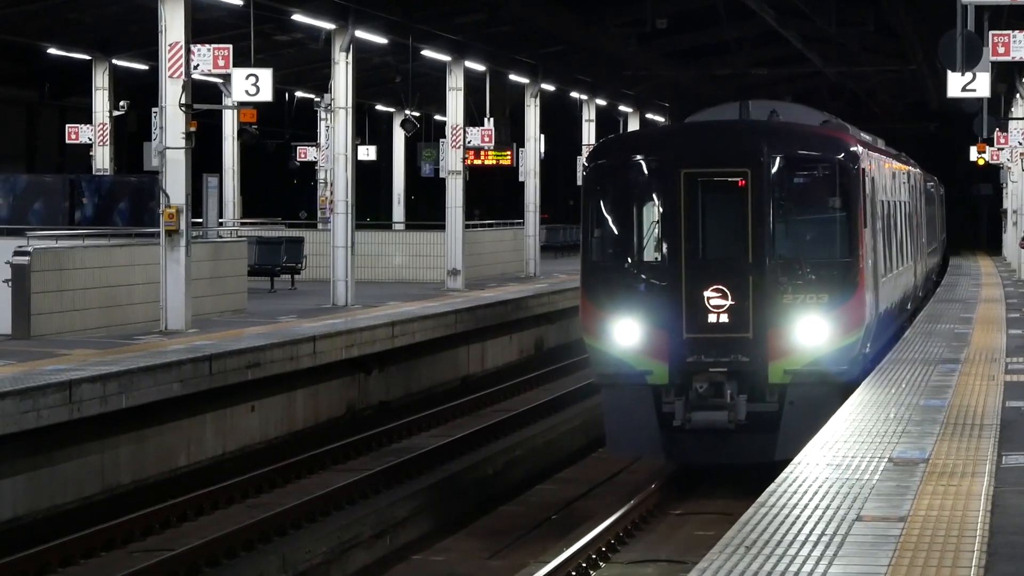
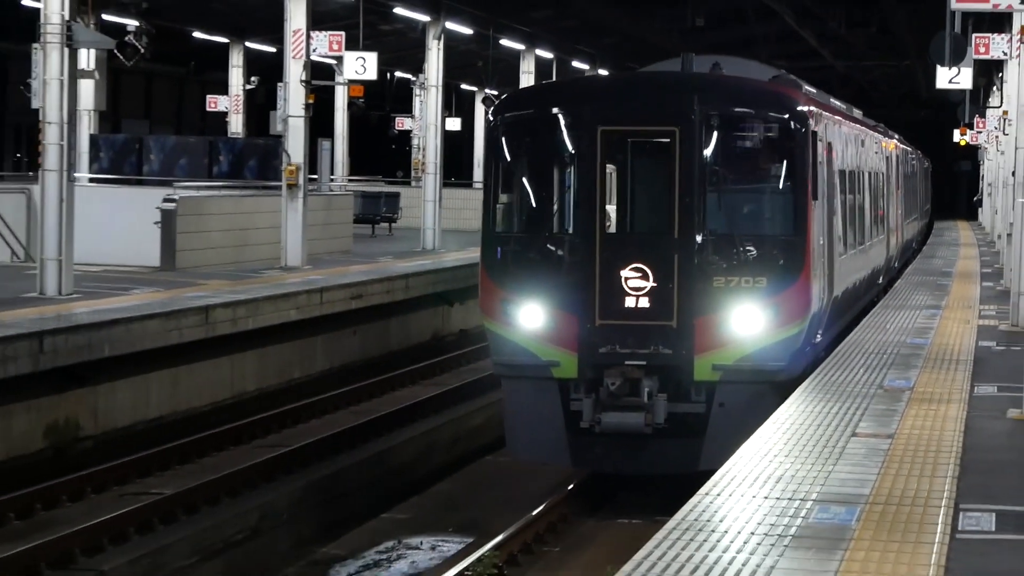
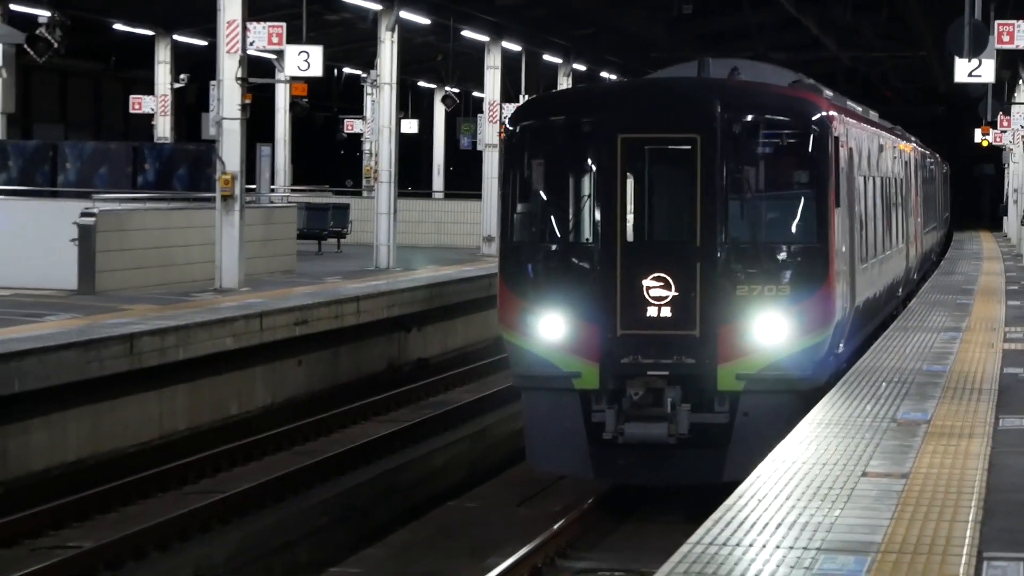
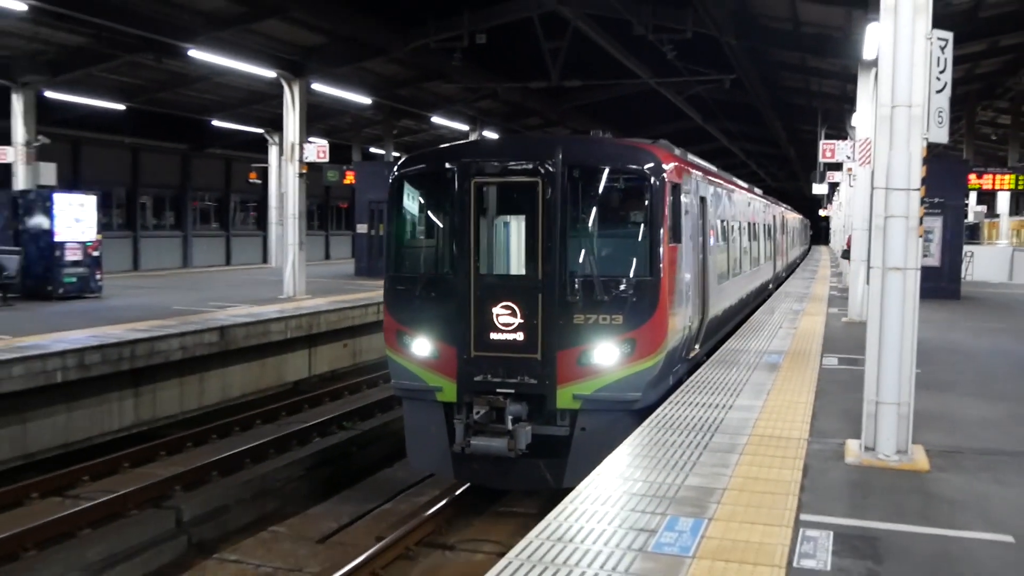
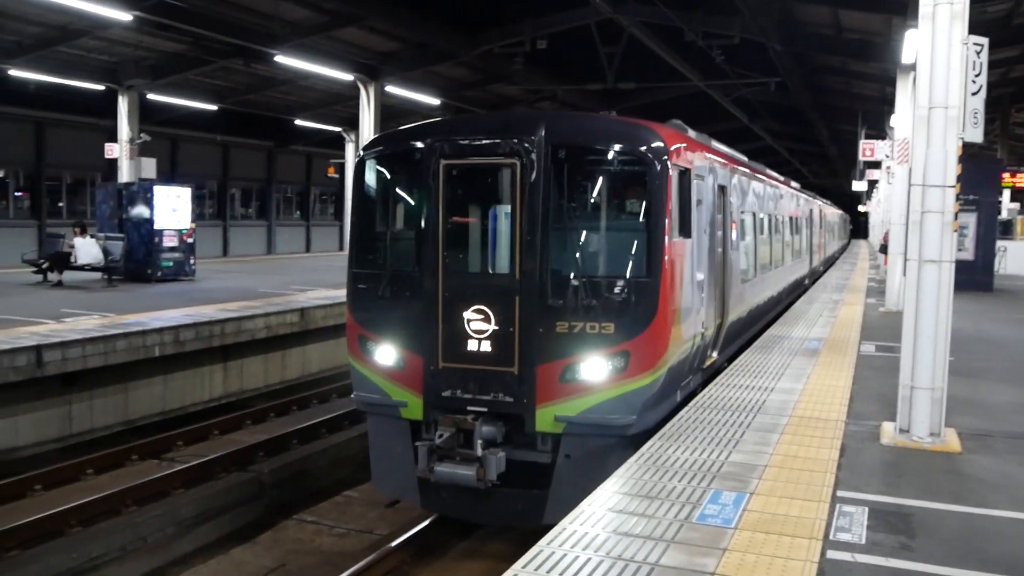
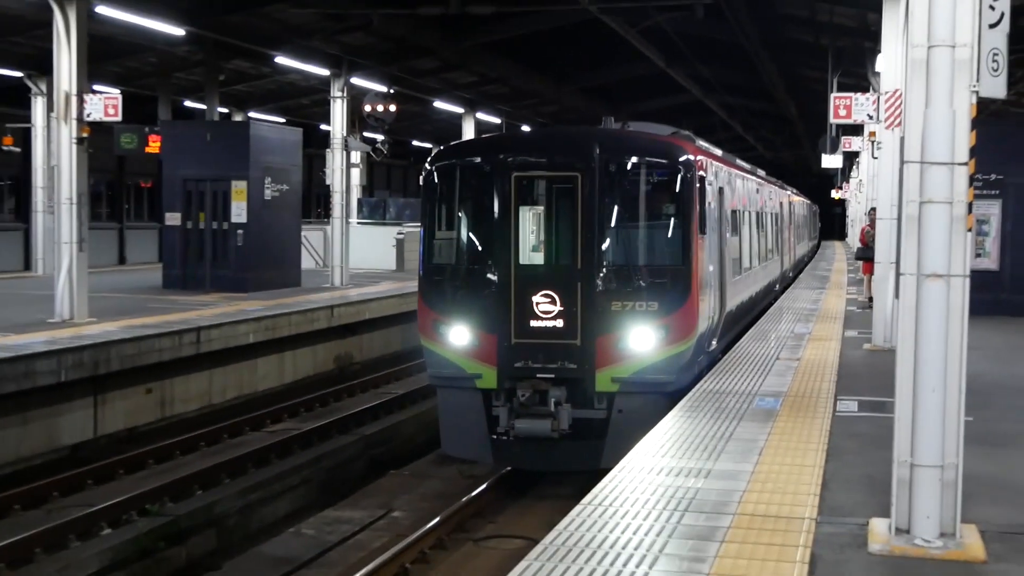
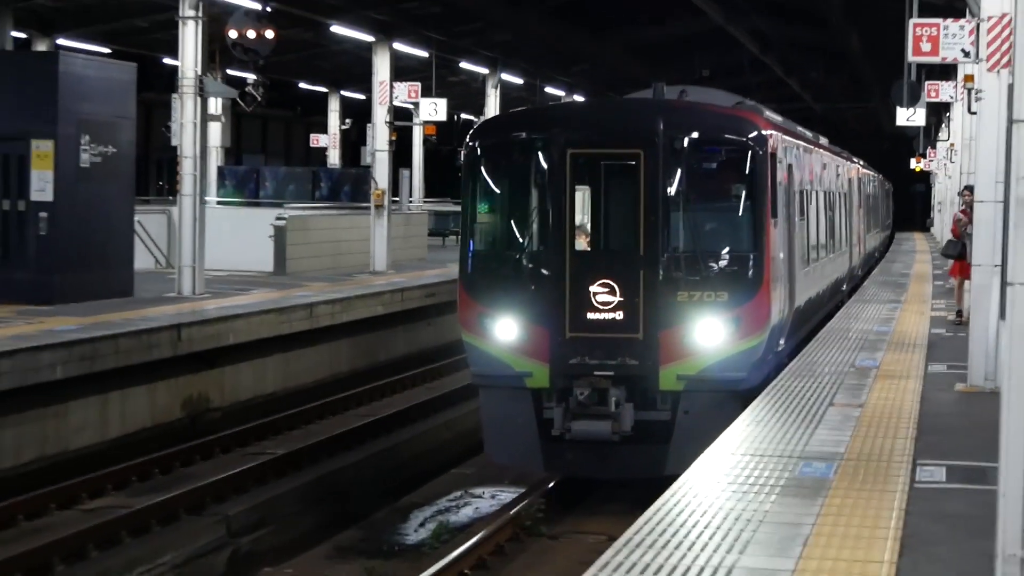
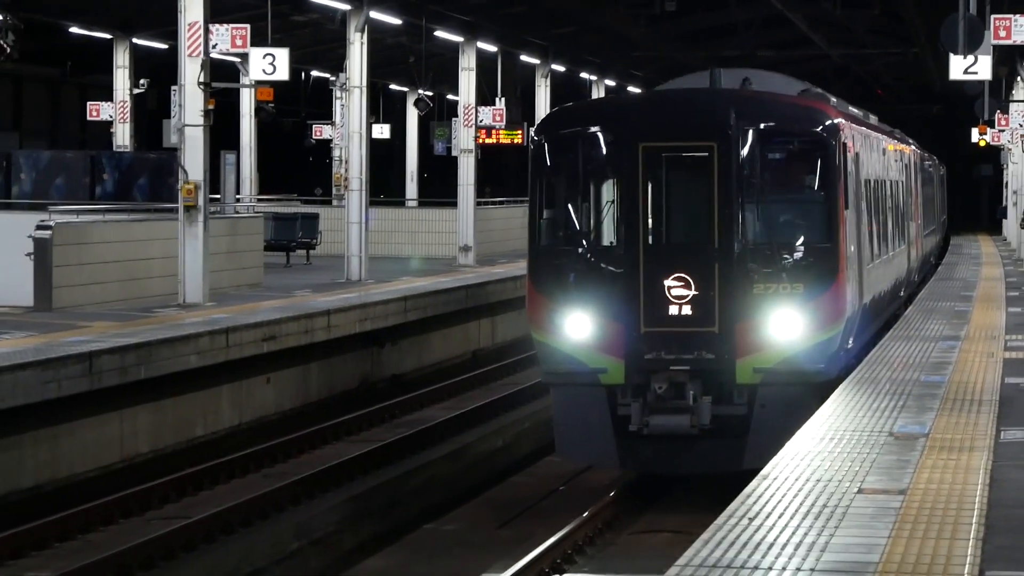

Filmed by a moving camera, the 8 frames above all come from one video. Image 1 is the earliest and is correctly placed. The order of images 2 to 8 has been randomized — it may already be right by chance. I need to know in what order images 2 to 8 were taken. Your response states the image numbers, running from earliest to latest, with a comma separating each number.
8, 3, 2, 7, 6, 4, 5
